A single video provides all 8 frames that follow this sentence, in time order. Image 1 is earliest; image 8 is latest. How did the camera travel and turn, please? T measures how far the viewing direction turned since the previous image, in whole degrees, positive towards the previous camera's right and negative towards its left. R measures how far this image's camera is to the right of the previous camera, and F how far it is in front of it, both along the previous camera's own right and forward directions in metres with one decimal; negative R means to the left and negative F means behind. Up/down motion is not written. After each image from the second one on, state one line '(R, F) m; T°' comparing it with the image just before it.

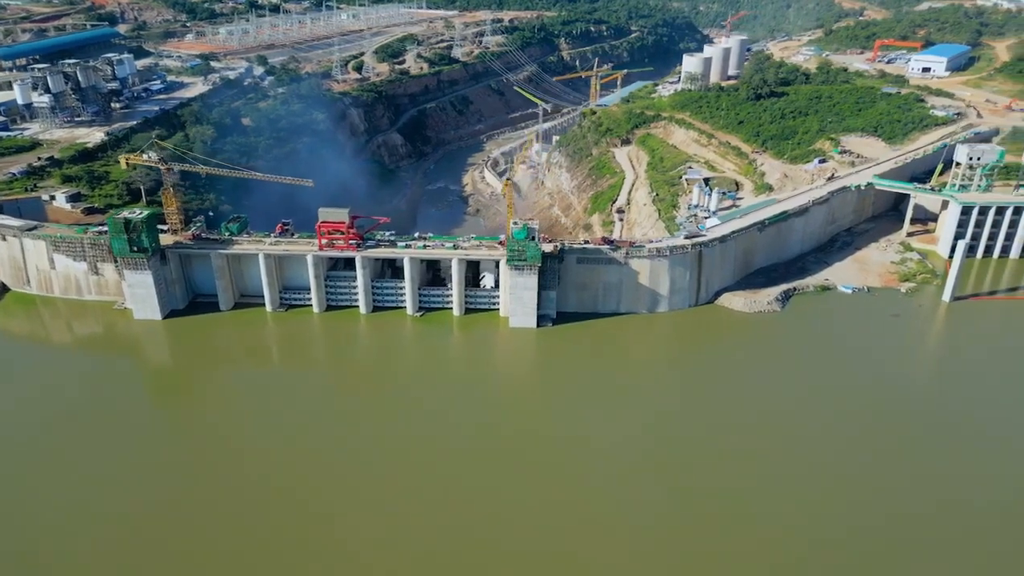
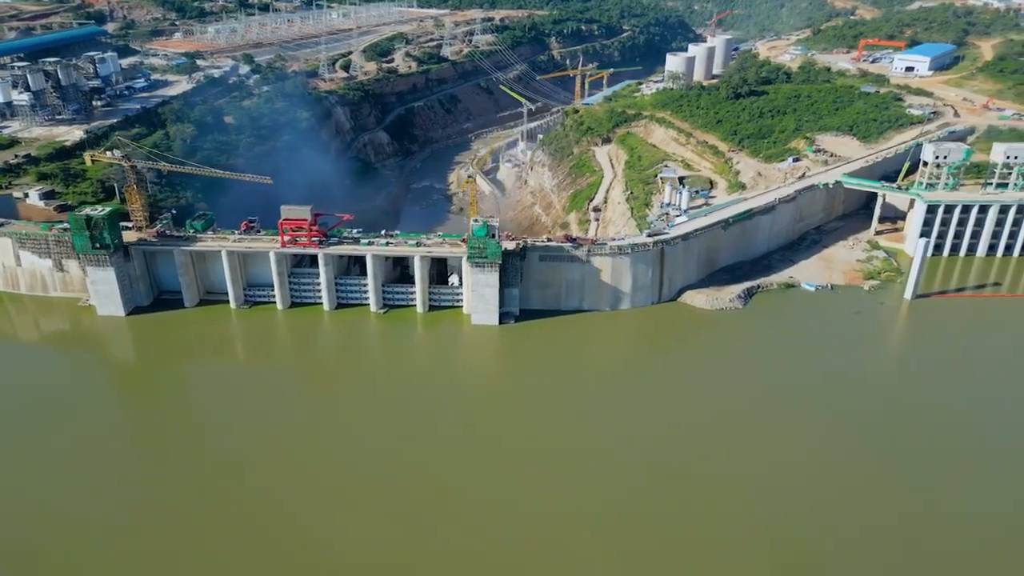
(+2.2, -0.2) m; 0°
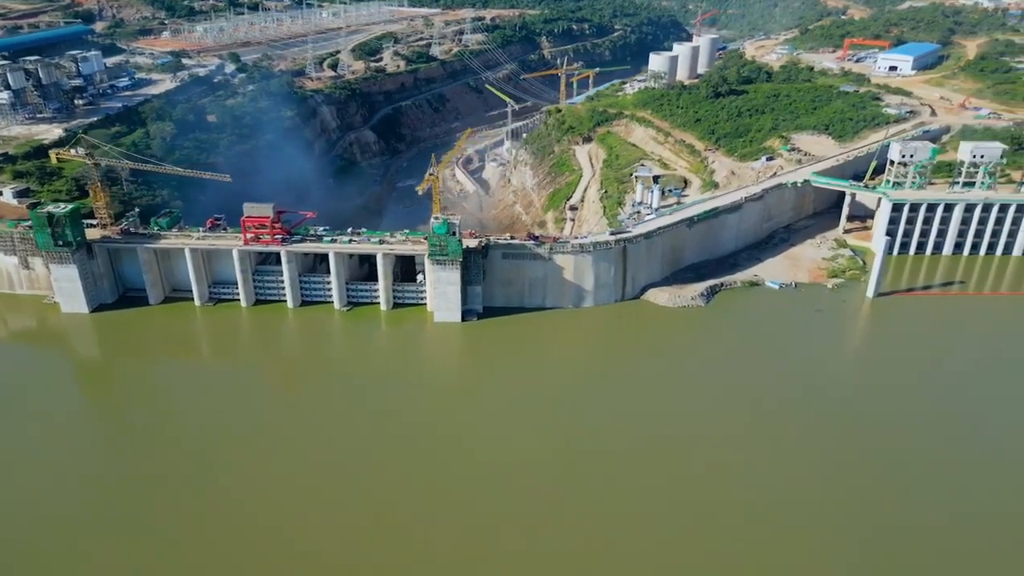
(+2.2, -0.2) m; 0°
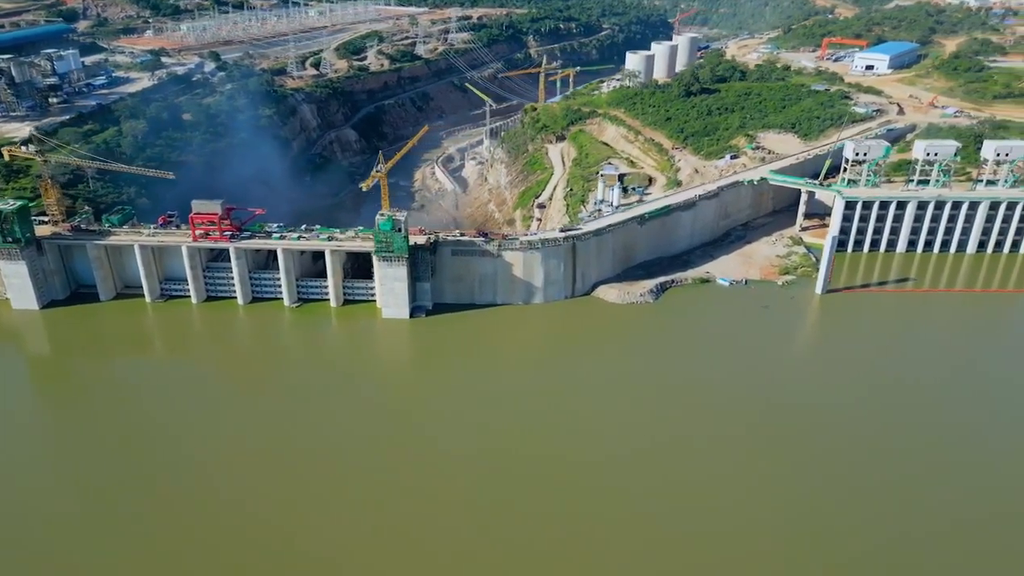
(+3.0, -0.3) m; 0°
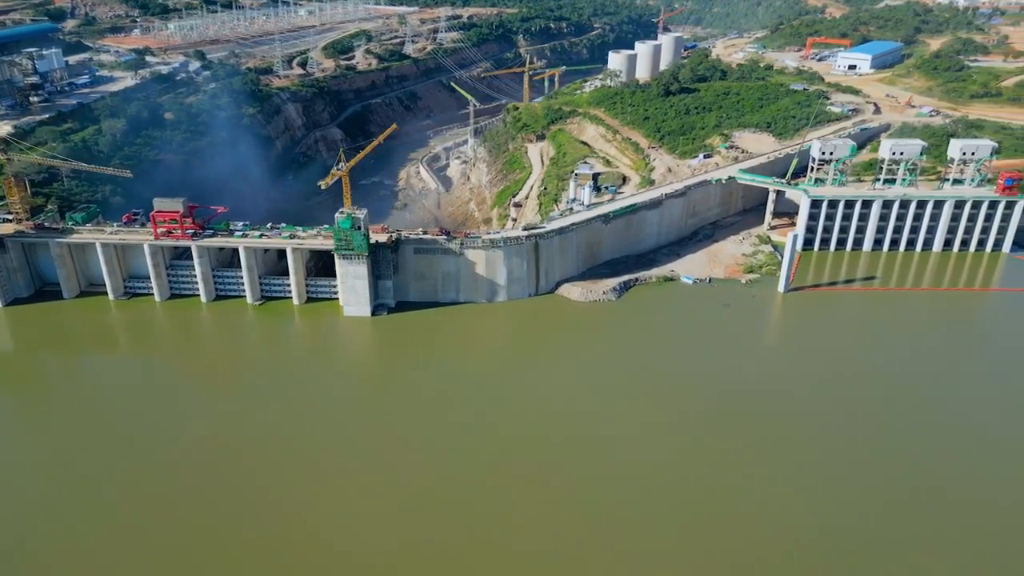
(+2.2, -0.2) m; 0°
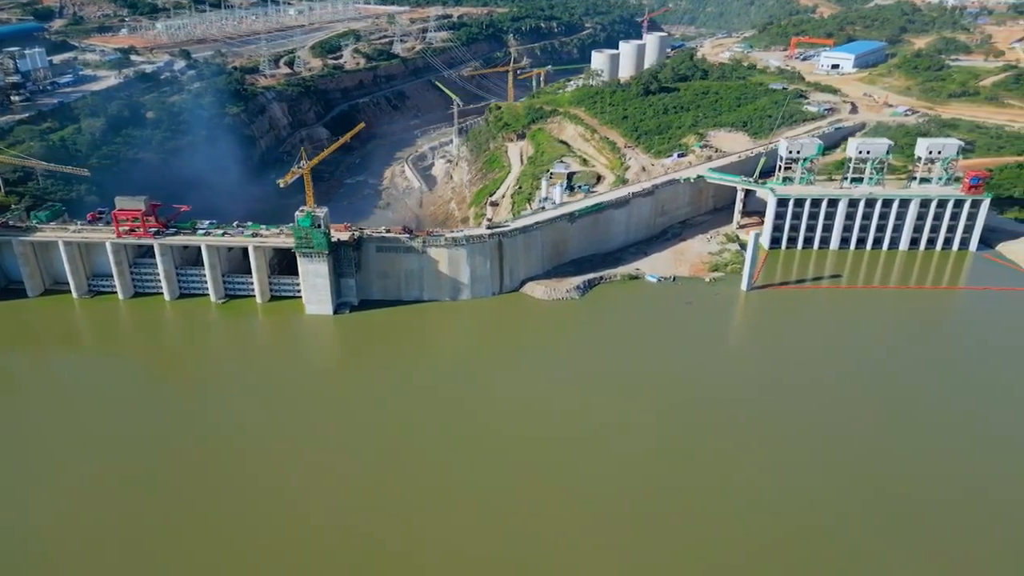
(+2.2, -0.1) m; 0°
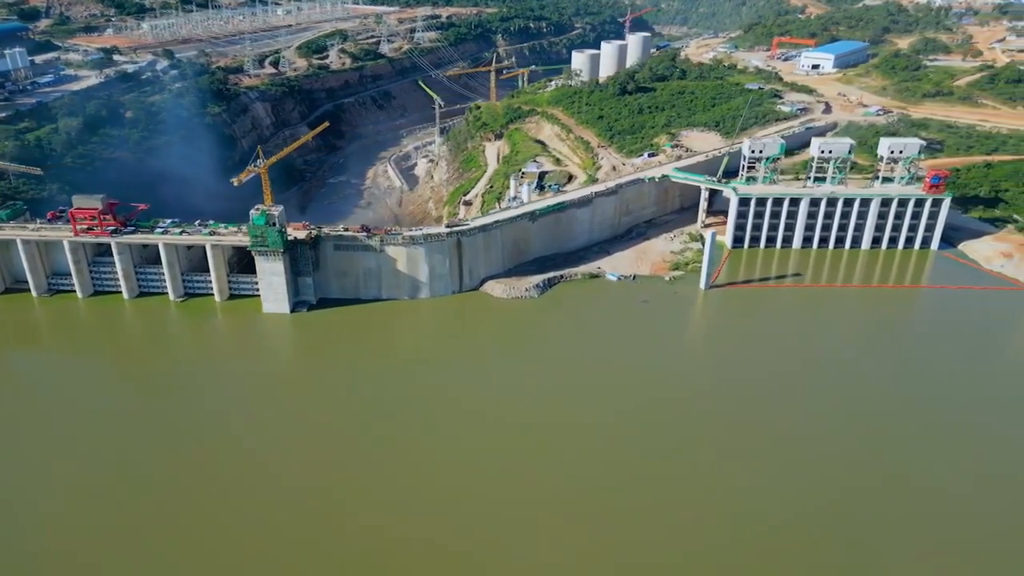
(+2.5, -0.2) m; 0°
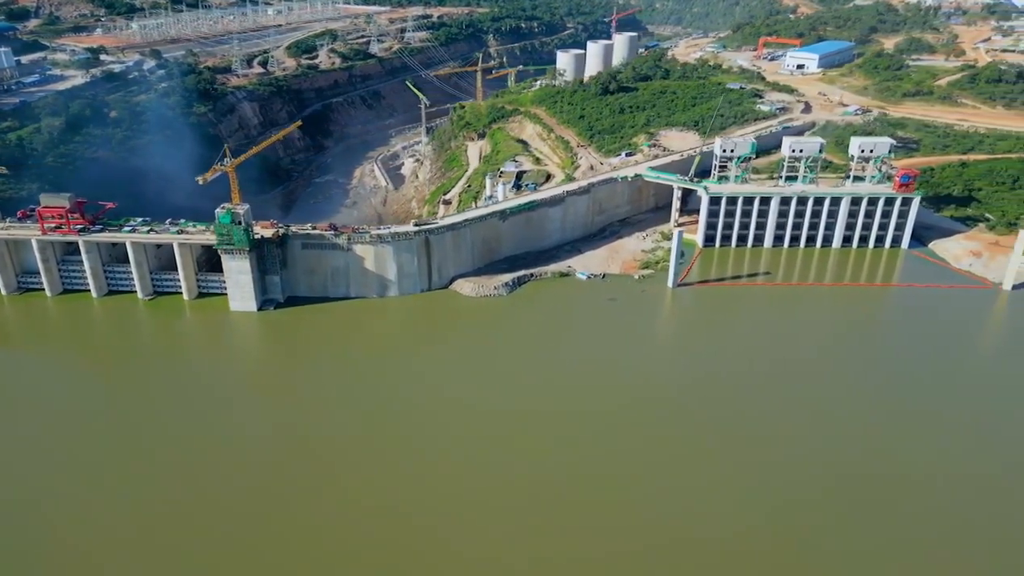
(+1.9, -0.2) m; 0°
